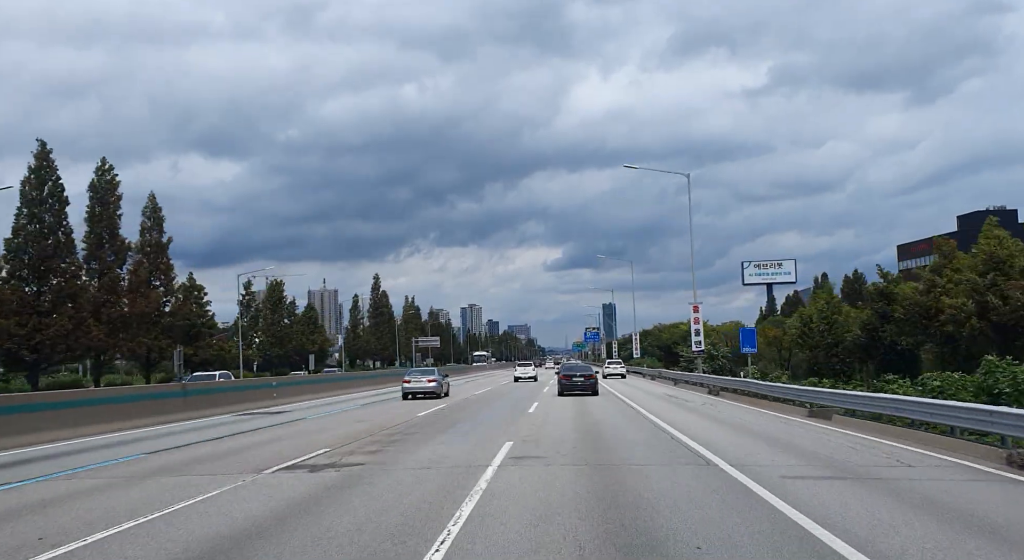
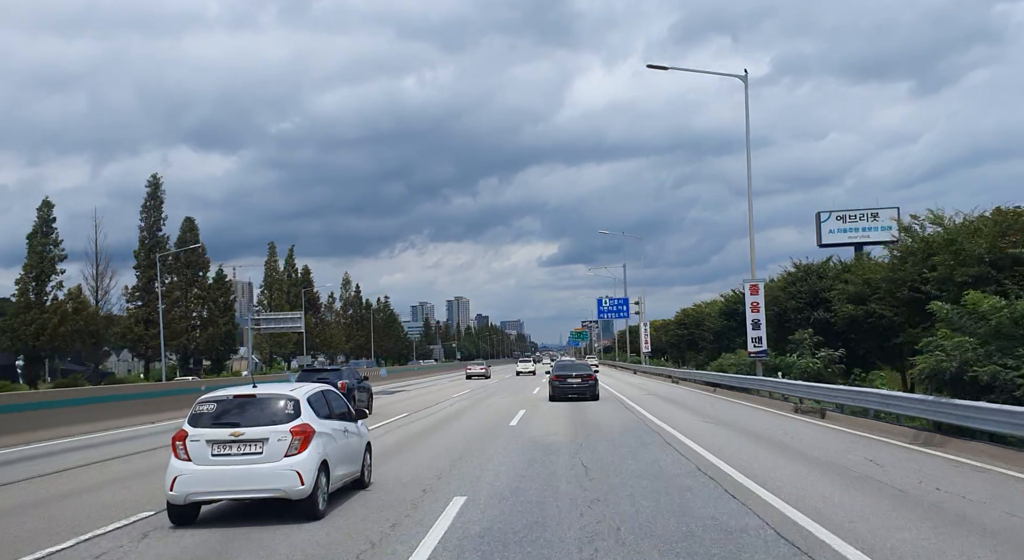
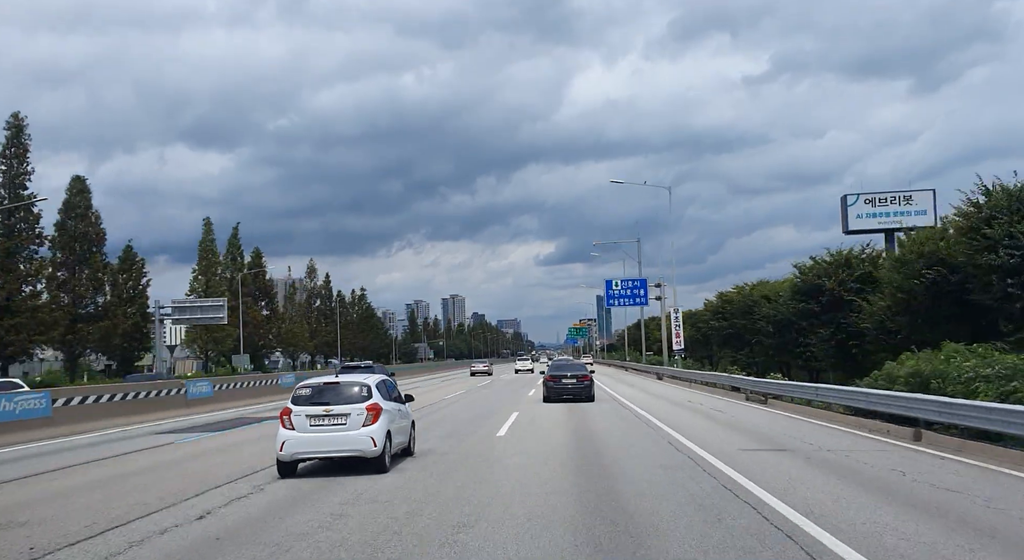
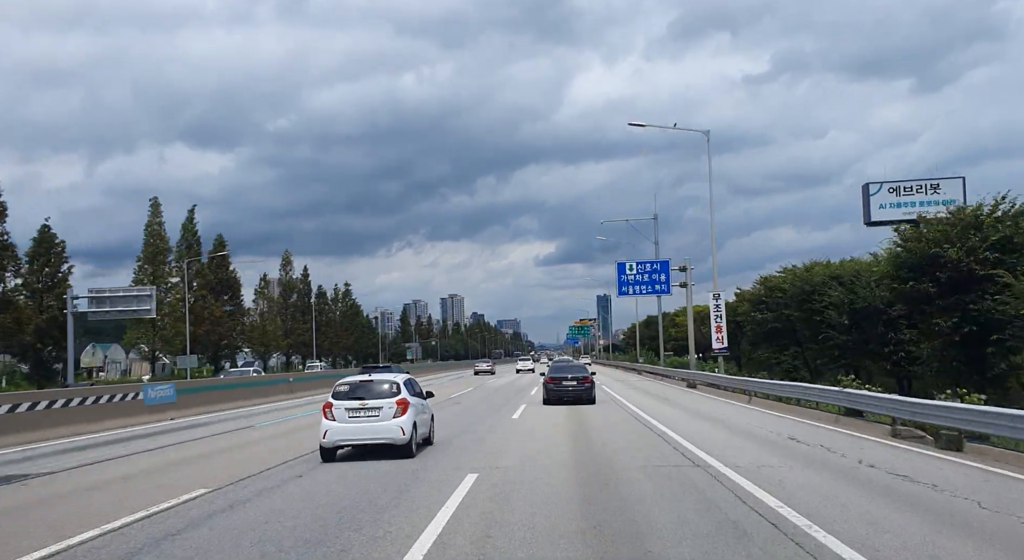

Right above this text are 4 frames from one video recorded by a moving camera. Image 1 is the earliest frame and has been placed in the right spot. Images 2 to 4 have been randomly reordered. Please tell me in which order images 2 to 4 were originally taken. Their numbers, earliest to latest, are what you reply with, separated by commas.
2, 3, 4
